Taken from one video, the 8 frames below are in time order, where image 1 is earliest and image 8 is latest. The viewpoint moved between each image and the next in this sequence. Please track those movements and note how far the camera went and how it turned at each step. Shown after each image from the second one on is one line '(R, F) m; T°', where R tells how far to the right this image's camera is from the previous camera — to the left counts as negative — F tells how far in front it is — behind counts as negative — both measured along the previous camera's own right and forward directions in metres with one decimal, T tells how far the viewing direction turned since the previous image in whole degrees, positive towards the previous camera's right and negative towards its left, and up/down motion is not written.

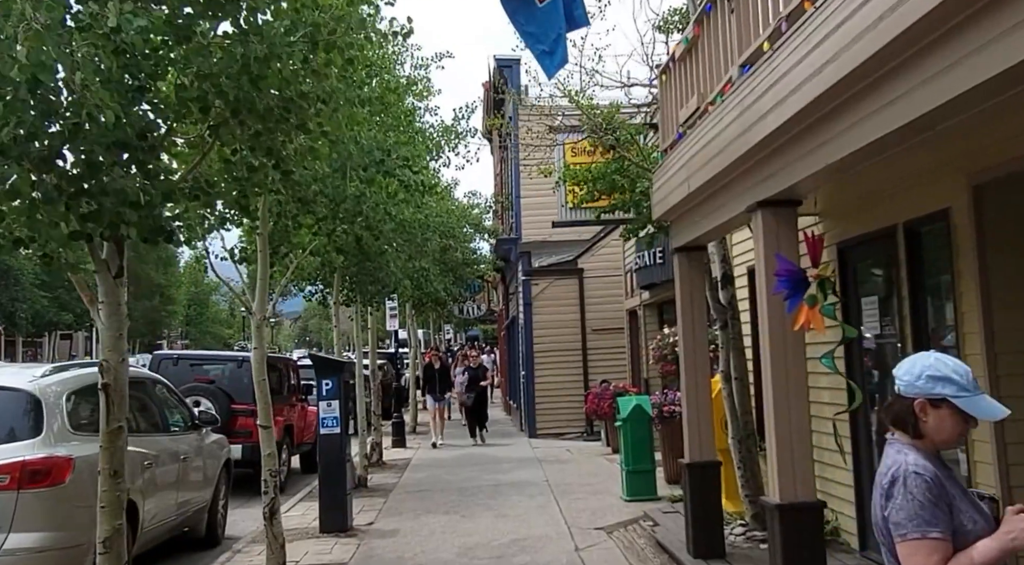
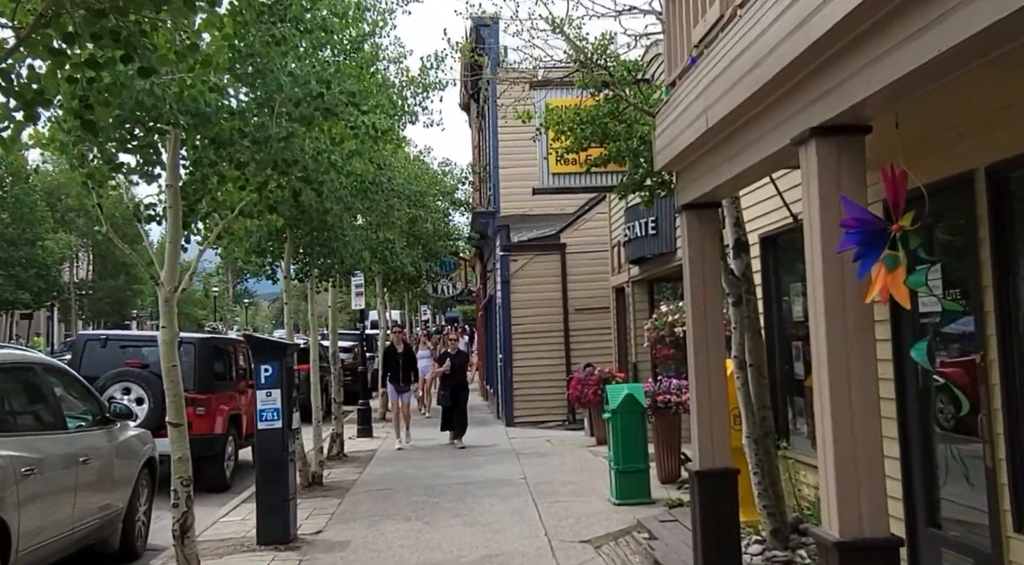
(+0.1, +1.5) m; +1°
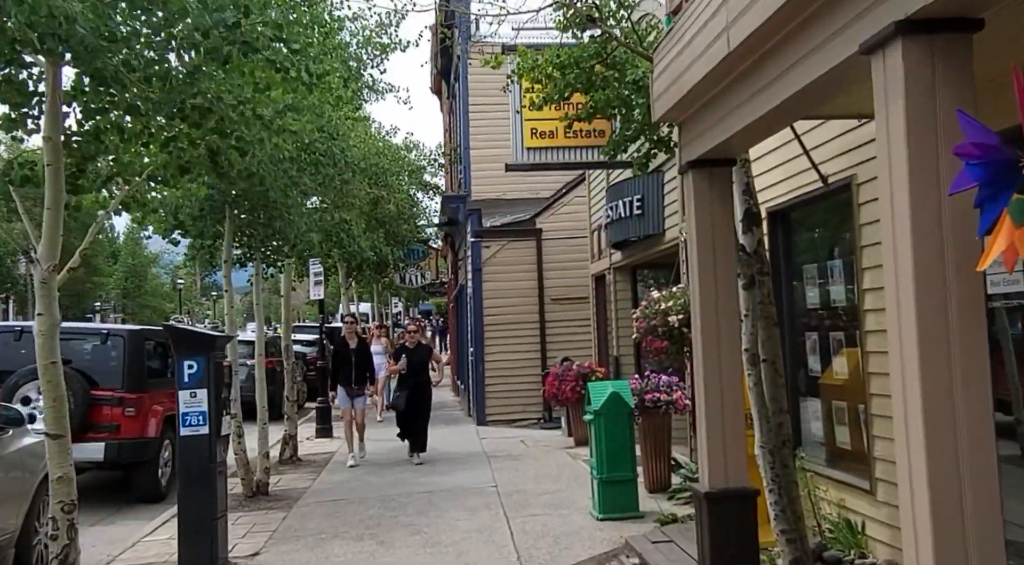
(+0.1, +1.2) m; +1°
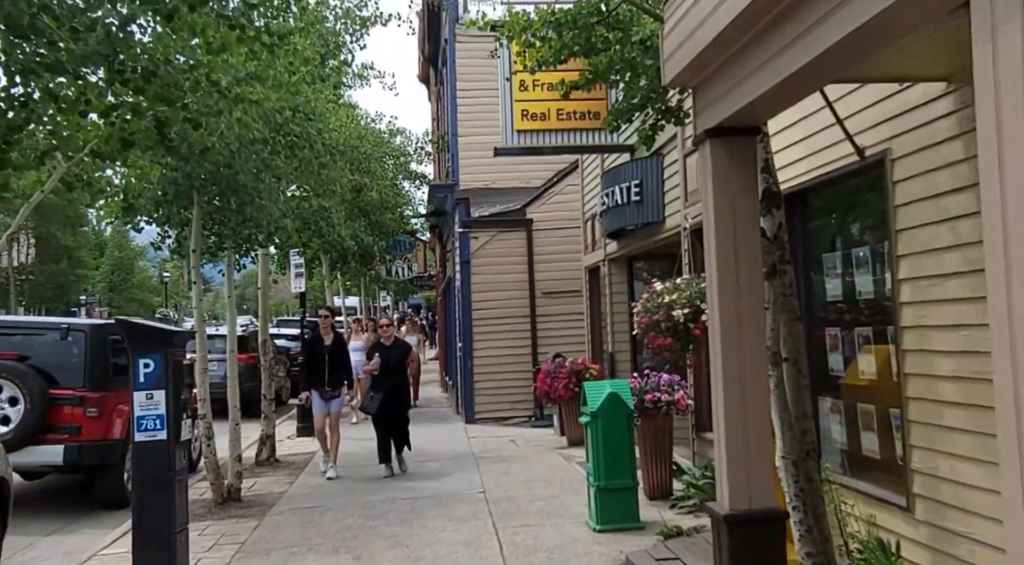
(0.0, +0.7) m; +1°
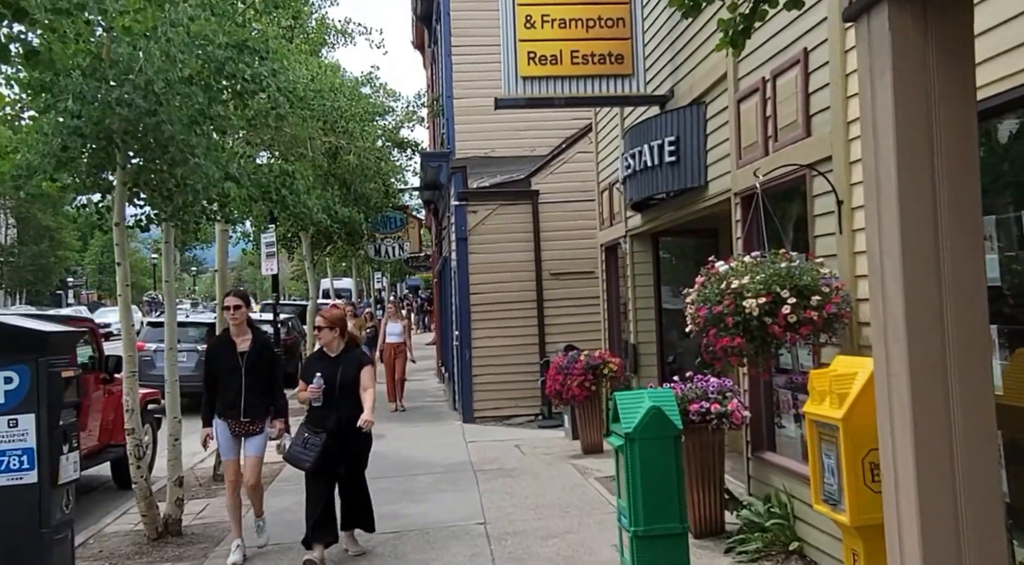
(0.0, +1.9) m; 0°
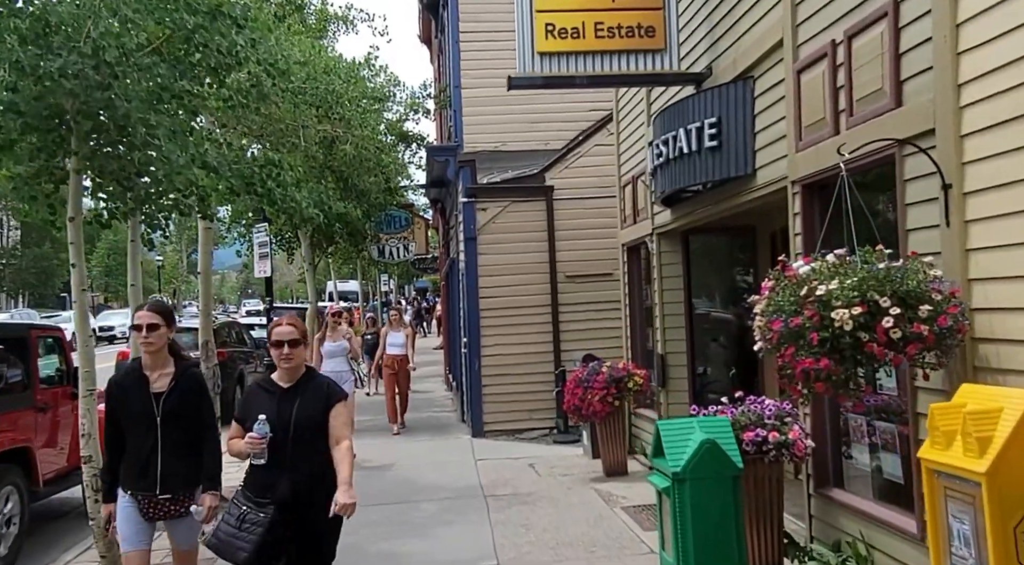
(-0.1, +1.1) m; 0°
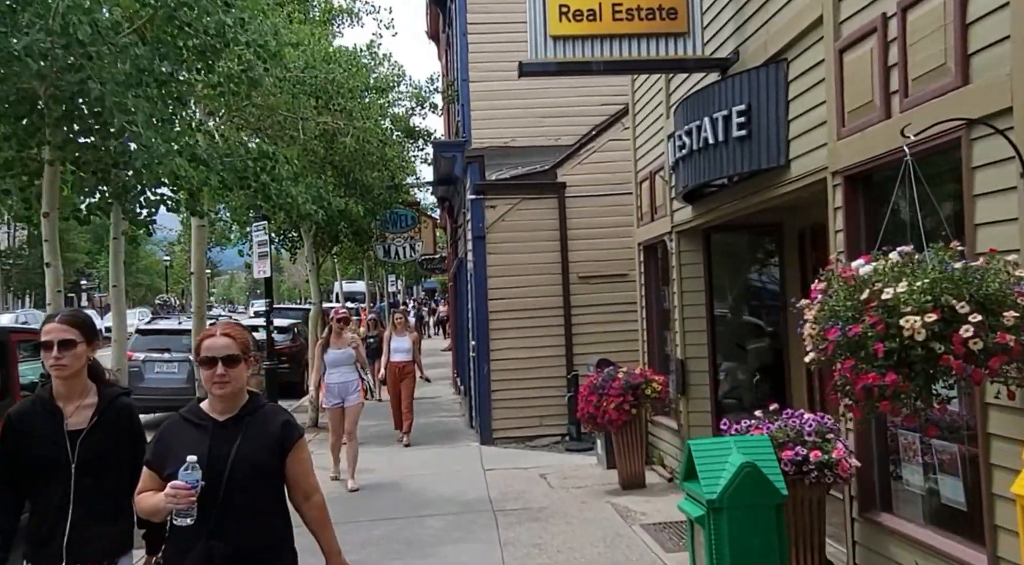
(0.0, +0.6) m; -1°
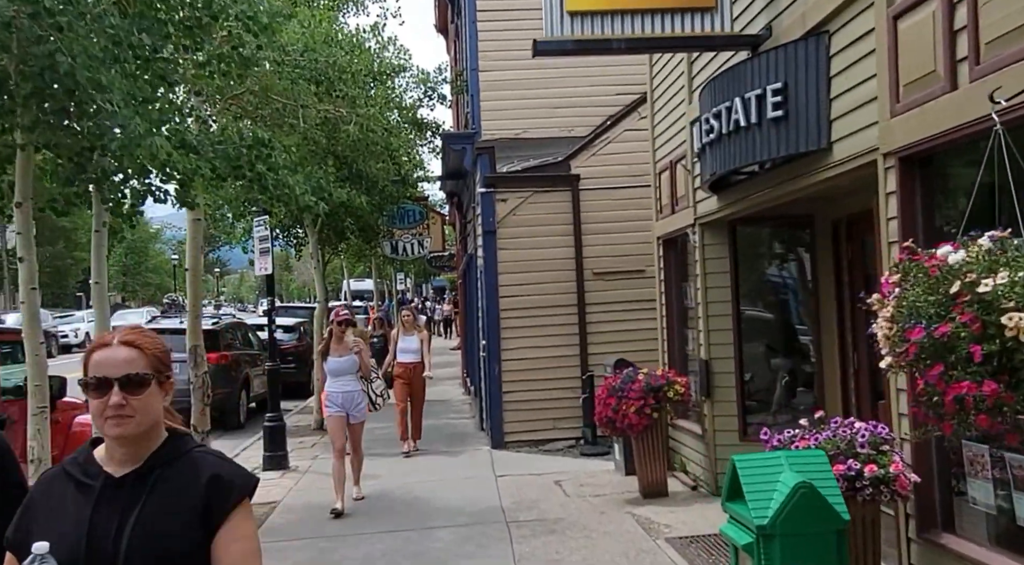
(0.0, +0.5) m; -1°
